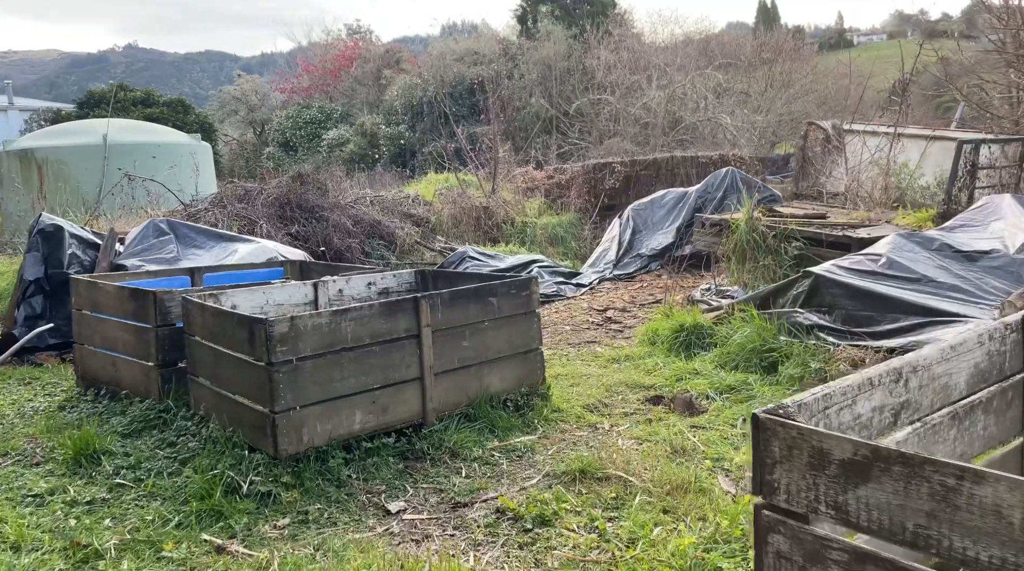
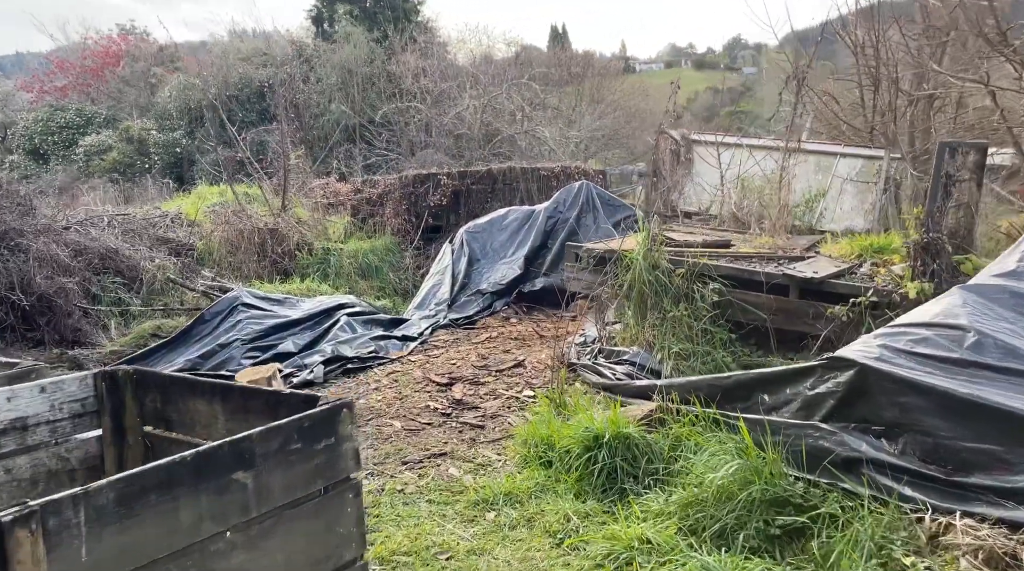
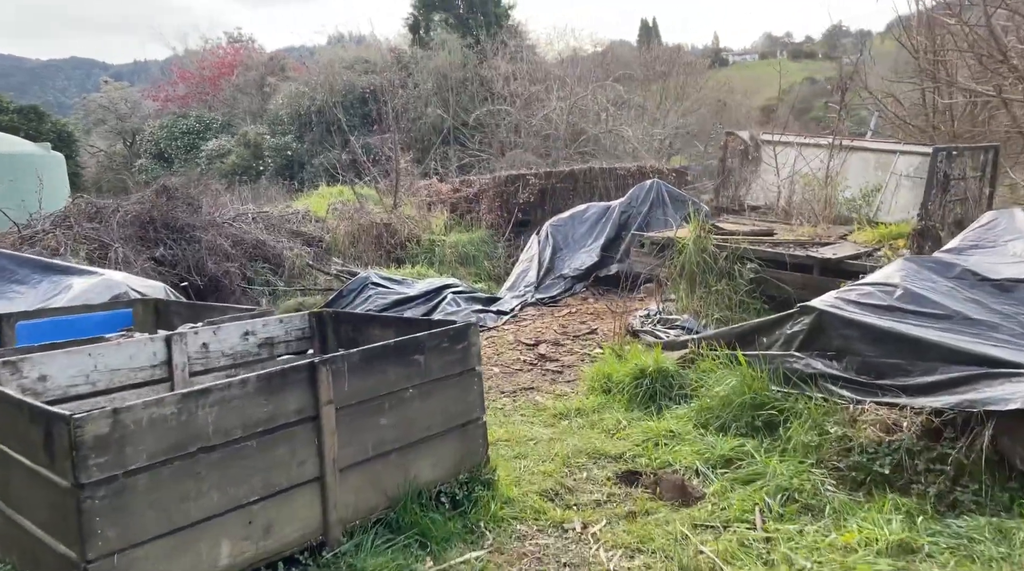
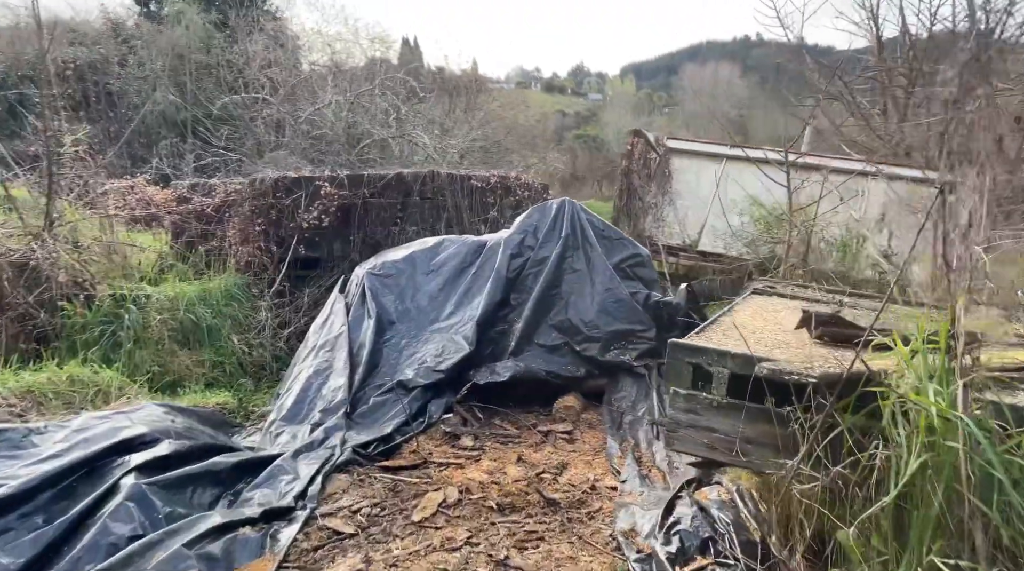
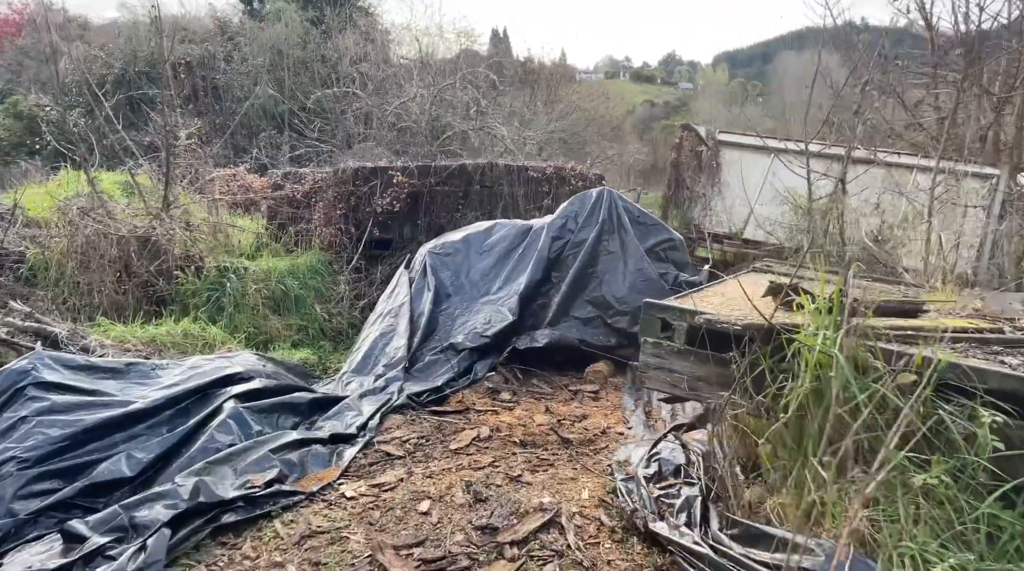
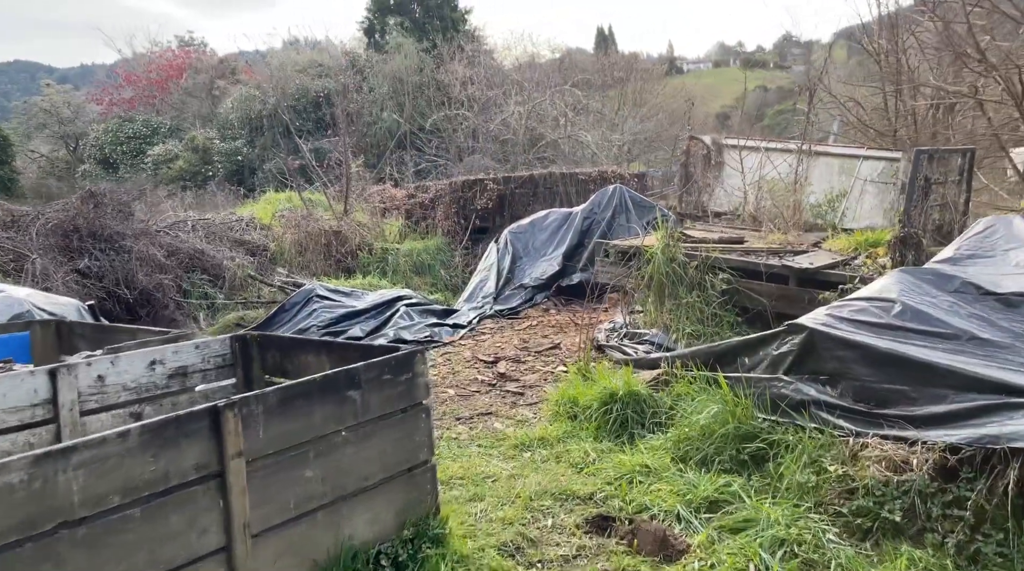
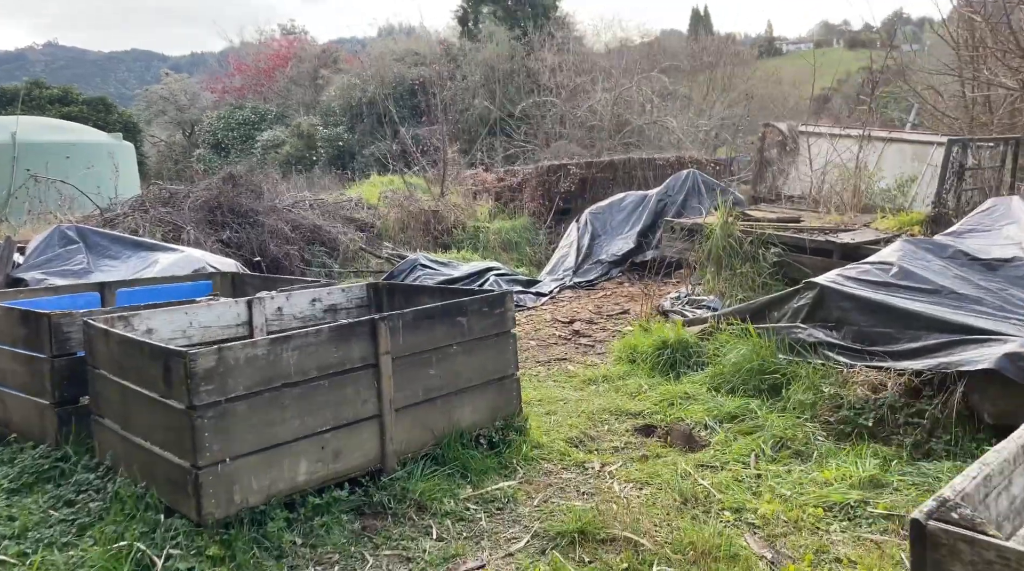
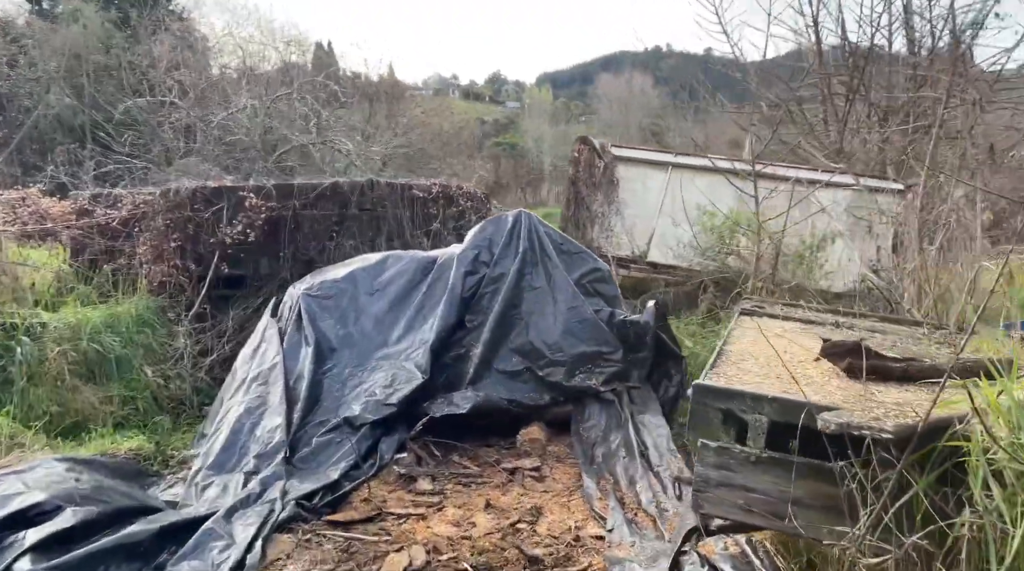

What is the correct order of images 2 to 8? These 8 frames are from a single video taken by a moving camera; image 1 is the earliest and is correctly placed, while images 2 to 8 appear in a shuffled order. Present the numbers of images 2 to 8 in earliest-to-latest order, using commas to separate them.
7, 3, 6, 2, 5, 4, 8
